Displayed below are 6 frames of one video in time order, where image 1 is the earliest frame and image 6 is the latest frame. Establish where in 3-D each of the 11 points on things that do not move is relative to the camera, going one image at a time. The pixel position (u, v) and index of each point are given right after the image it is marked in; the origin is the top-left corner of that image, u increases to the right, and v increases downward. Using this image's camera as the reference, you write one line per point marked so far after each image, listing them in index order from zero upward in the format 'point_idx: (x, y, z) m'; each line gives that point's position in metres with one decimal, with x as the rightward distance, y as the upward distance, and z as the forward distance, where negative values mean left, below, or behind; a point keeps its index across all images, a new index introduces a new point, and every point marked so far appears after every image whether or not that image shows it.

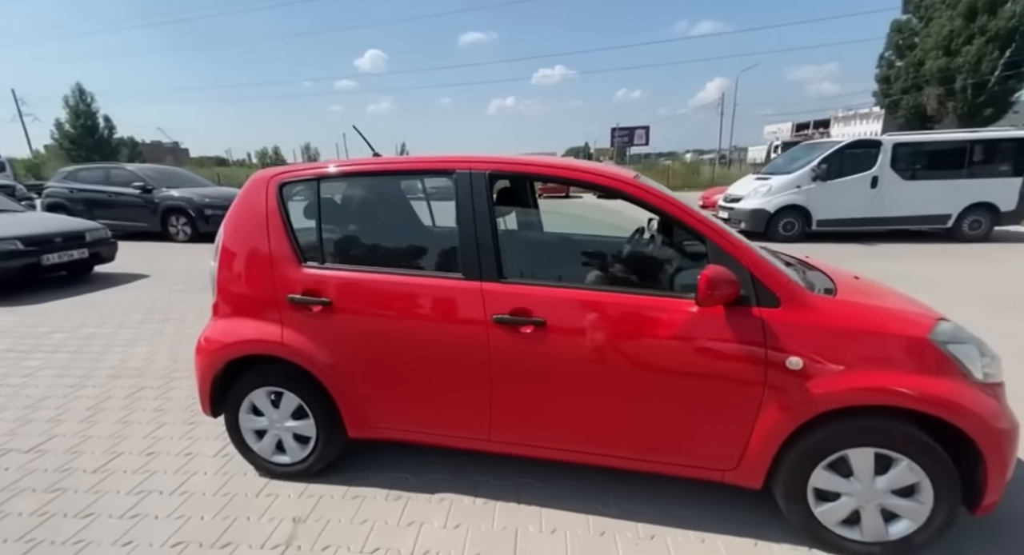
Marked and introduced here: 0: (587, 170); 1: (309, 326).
0: (+0.3, +0.5, +2.0) m
1: (-1.0, -0.2, +2.3) m
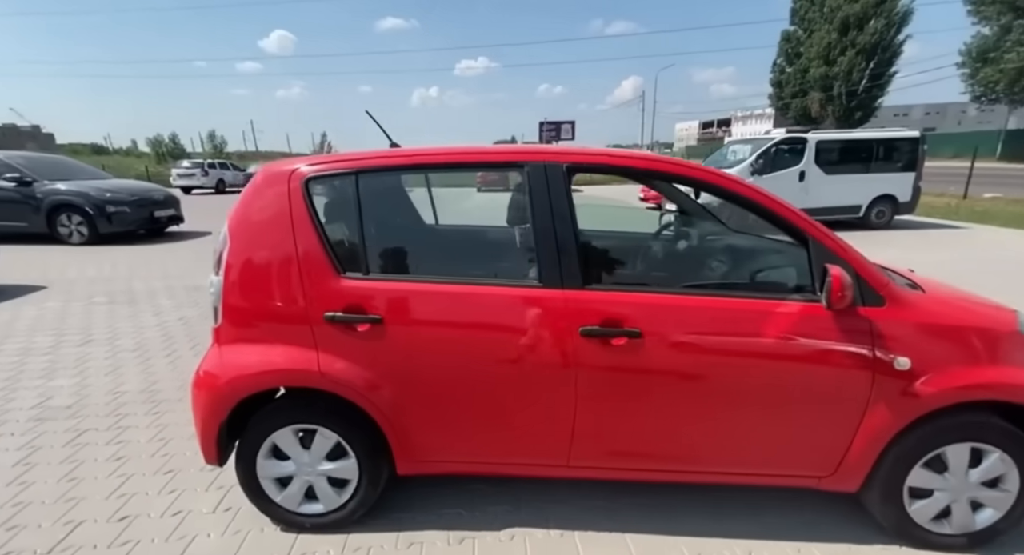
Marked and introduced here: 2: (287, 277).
0: (+0.7, +0.5, +1.9) m
1: (-0.7, -0.3, +1.9) m
2: (-1.1, 0.0, +1.9) m
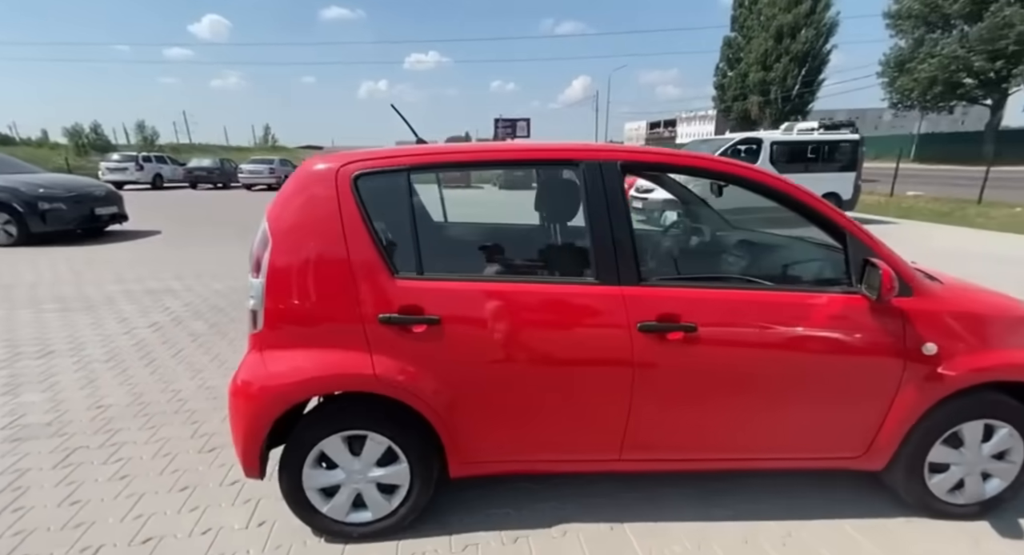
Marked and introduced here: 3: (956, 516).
0: (+0.9, +0.5, +1.9) m
1: (-0.4, -0.3, +1.8) m
2: (-0.8, 0.0, +1.8) m
3: (+2.0, -1.1, +2.1) m
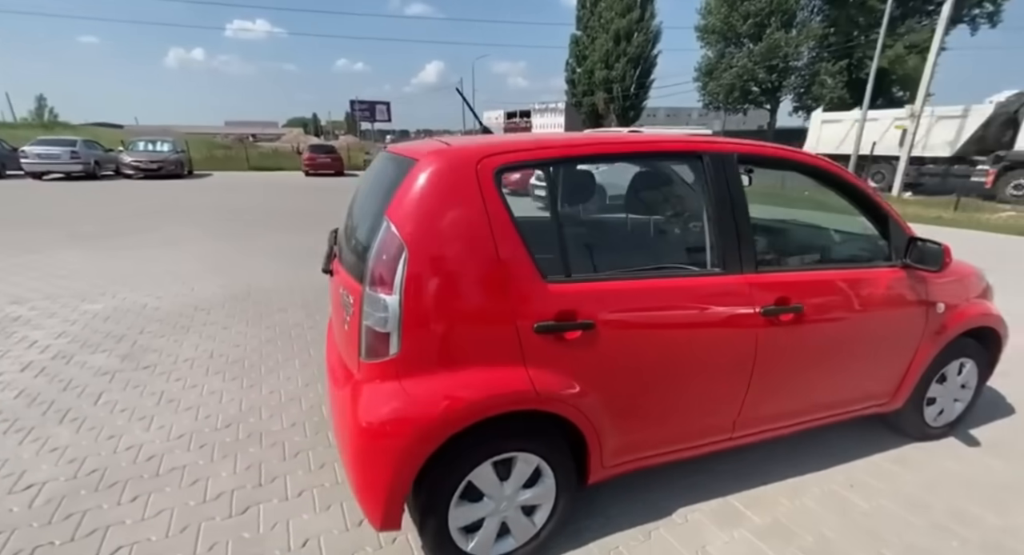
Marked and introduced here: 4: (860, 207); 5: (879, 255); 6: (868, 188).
0: (+1.4, +0.6, +2.2) m
1: (+0.2, -0.3, +1.7) m
2: (-0.2, 0.0, +1.6) m
3: (+2.5, -0.9, +2.7) m
4: (+1.8, +0.4, +2.3) m
5: (+1.8, +0.1, +2.3) m
6: (+1.8, +0.5, +2.3) m
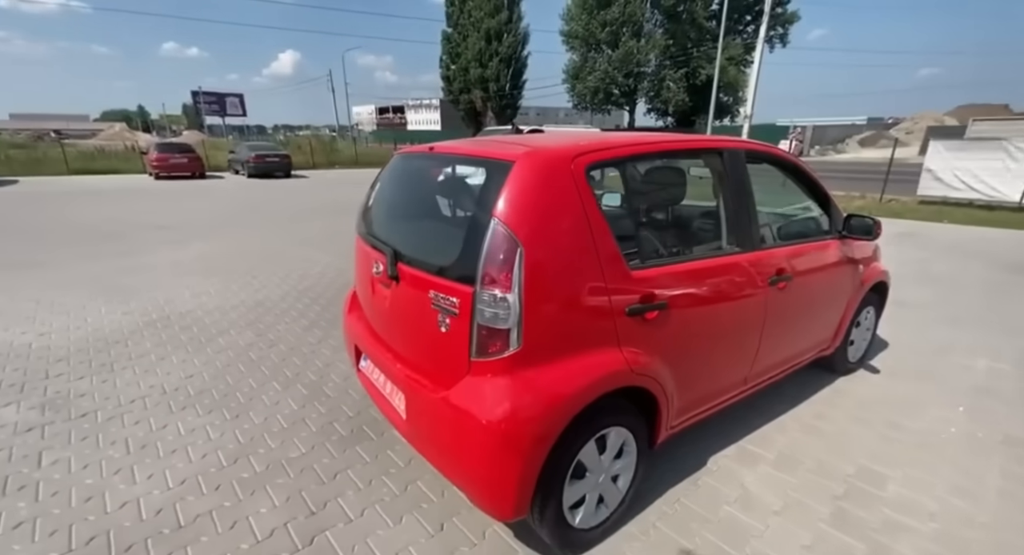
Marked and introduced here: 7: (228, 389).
0: (+1.5, +0.7, +2.7) m
1: (+0.6, -0.2, +1.9) m
2: (+0.2, 0.0, +1.7) m
3: (+2.5, -0.7, +3.4) m
4: (+1.9, +0.5, +2.9) m
5: (+2.0, +0.3, +2.9) m
6: (+1.9, +0.6, +2.9) m
7: (-1.9, -0.8, +3.1) m
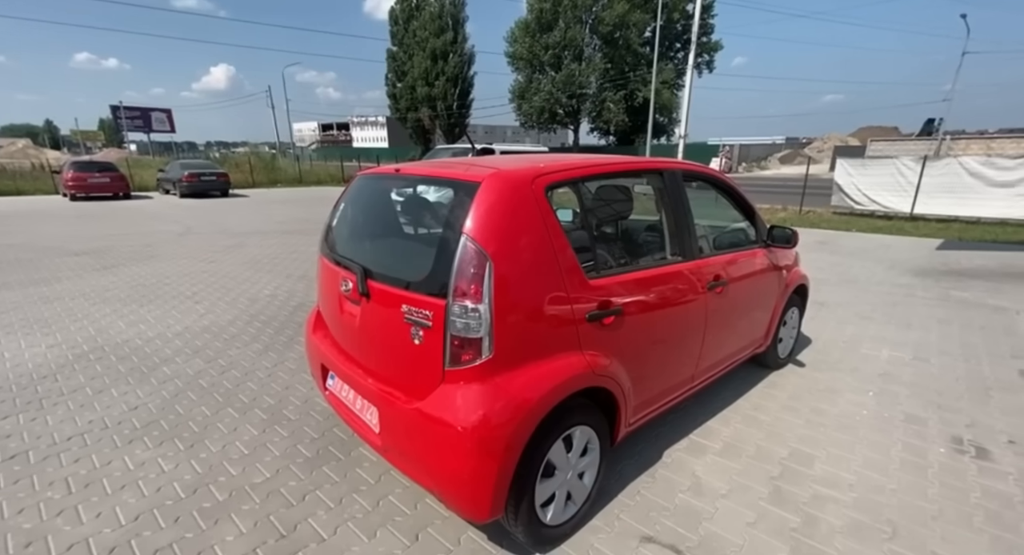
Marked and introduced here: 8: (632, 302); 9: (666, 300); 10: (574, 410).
0: (+1.2, +0.7, +3.0) m
1: (+0.4, -0.3, +2.1) m
2: (+0.1, -0.1, +1.8) m
3: (+2.2, -0.7, +3.8) m
4: (+1.6, +0.5, +3.2) m
5: (+1.7, +0.3, +3.2) m
6: (+1.6, +0.6, +3.2) m
7: (-2.2, -0.9, +3.0) m
8: (+0.6, -0.1, +2.2) m
9: (+0.8, -0.1, +2.4) m
10: (+0.3, -0.6, +2.0) m
